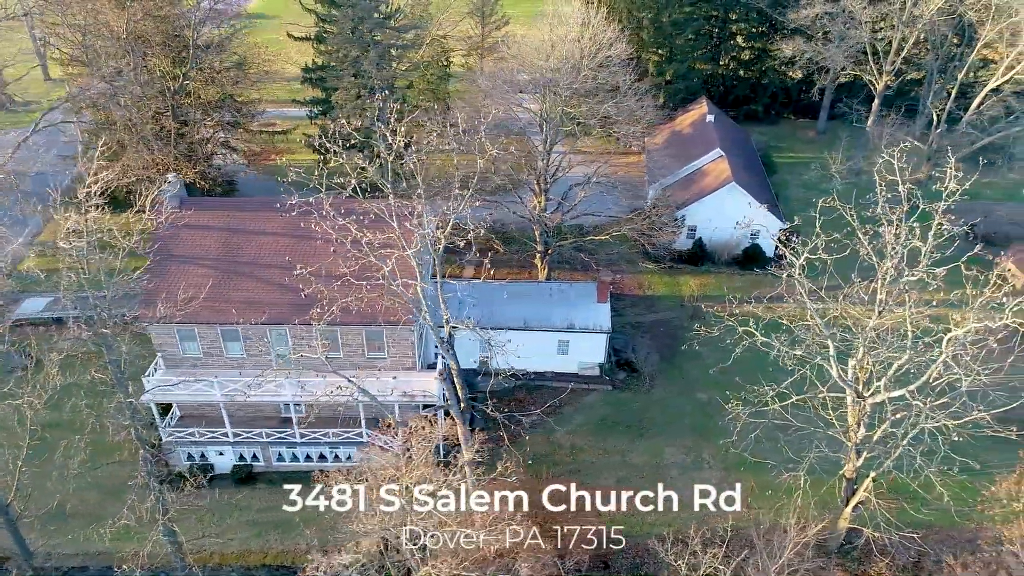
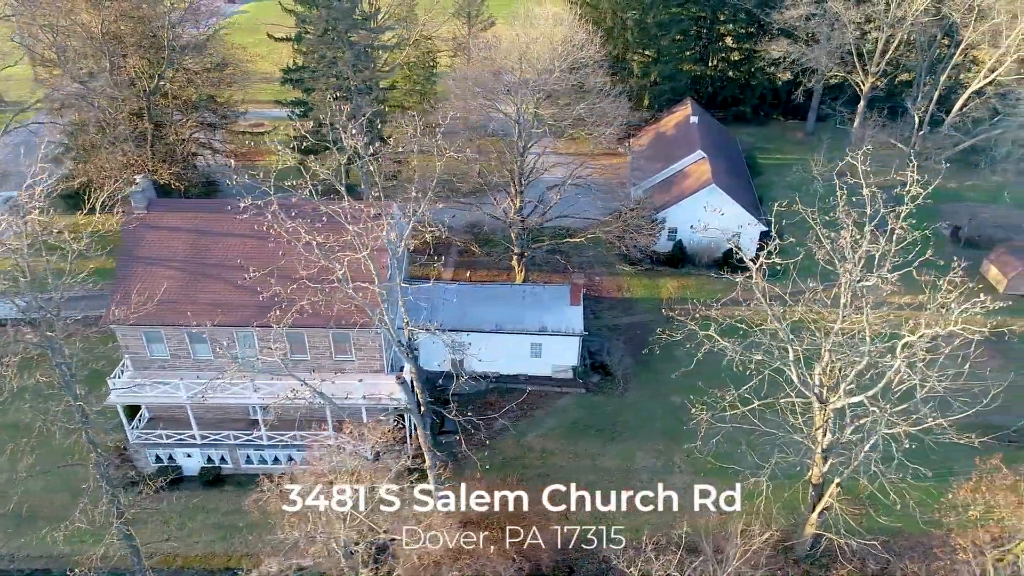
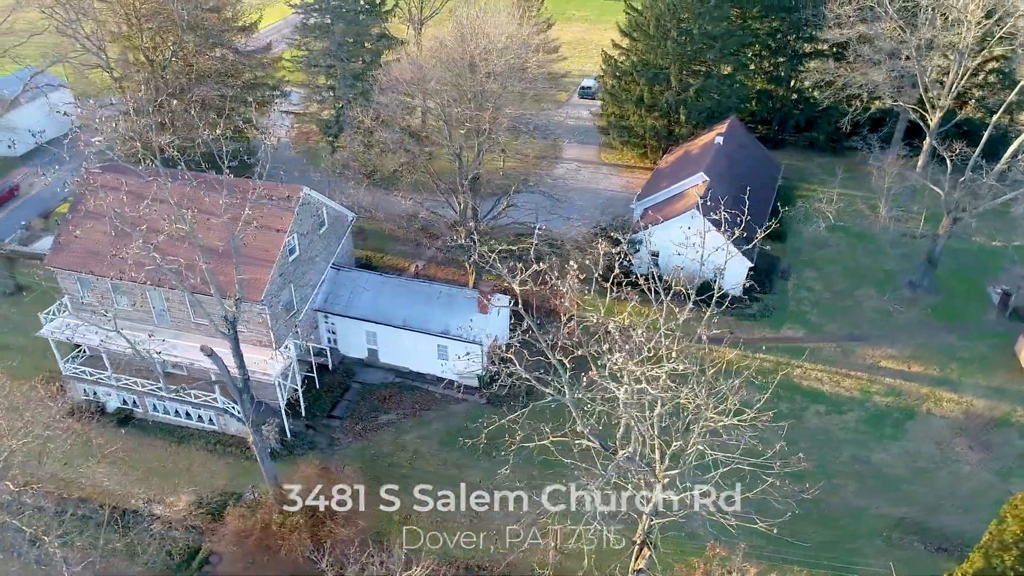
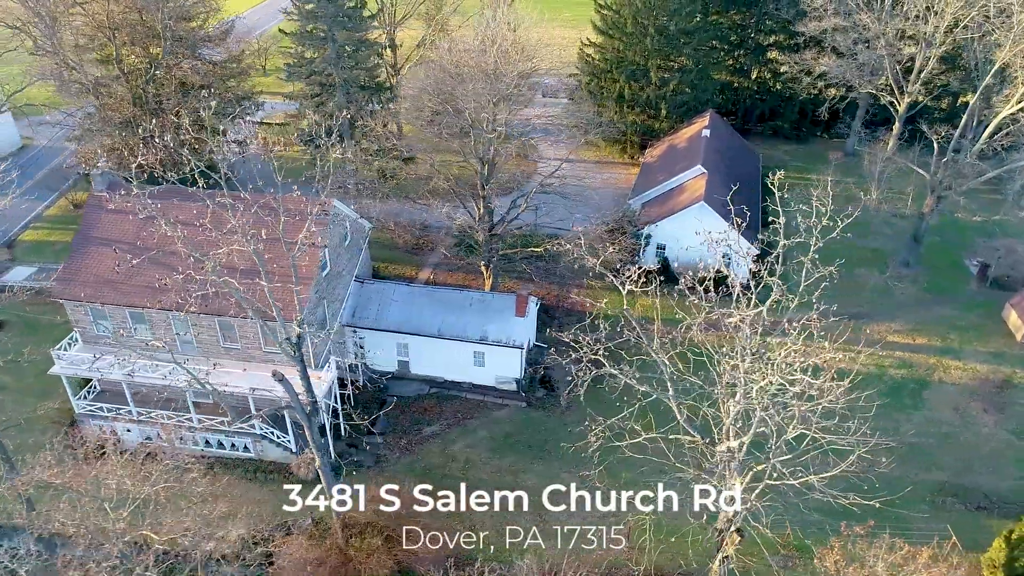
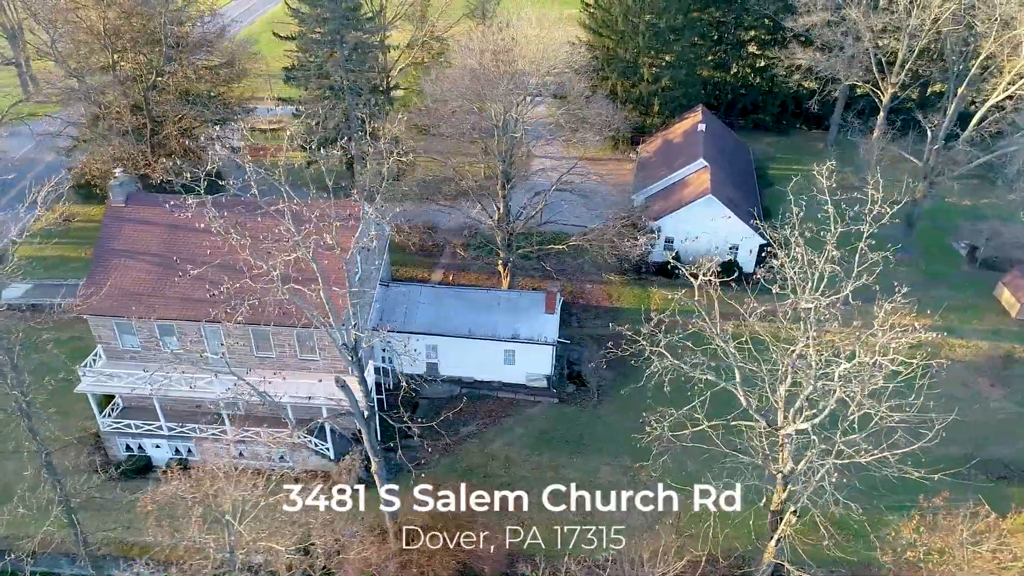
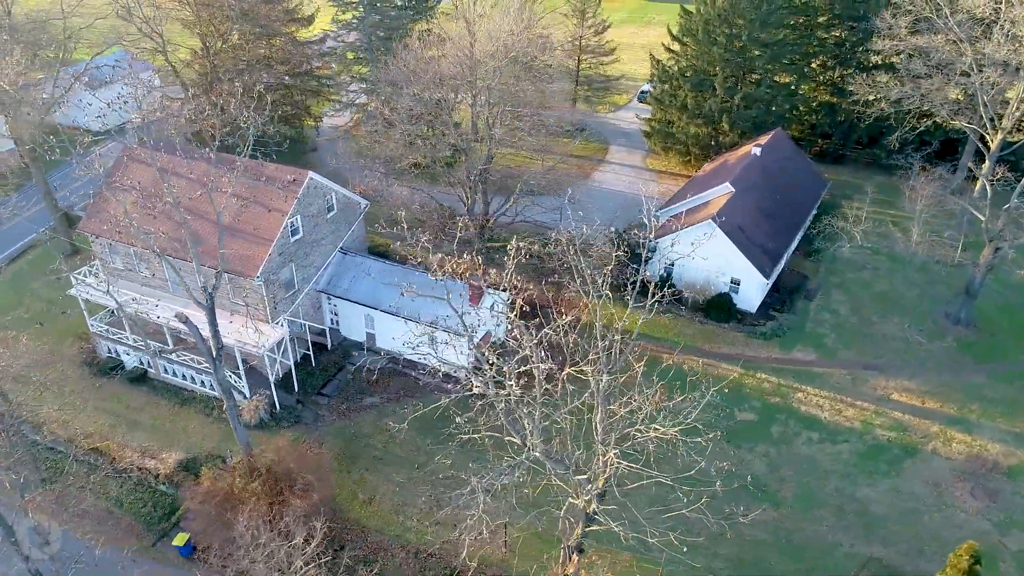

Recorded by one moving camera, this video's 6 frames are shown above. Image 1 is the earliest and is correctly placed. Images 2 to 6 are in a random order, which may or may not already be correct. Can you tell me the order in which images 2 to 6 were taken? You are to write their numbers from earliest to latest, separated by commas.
2, 5, 4, 3, 6
